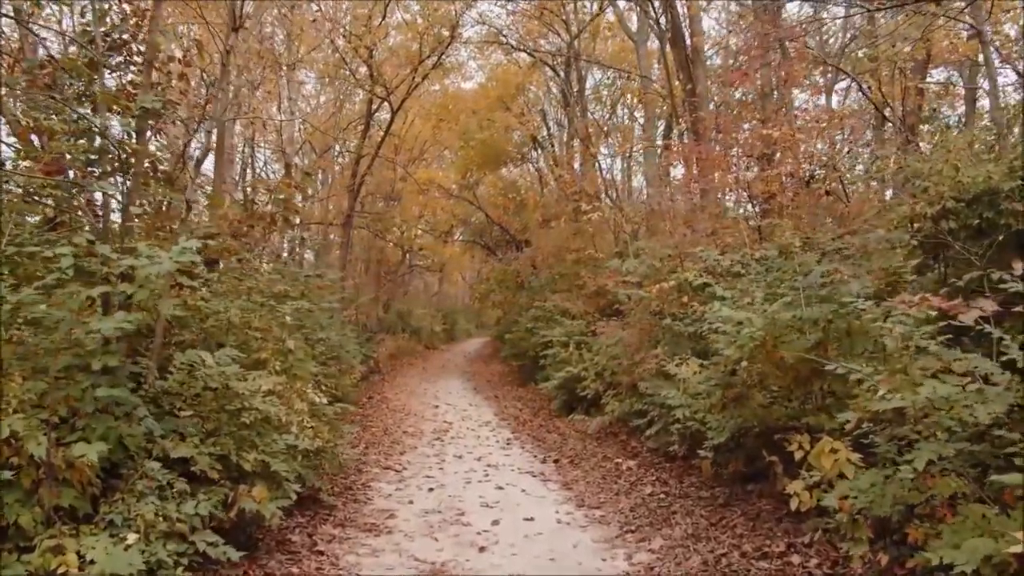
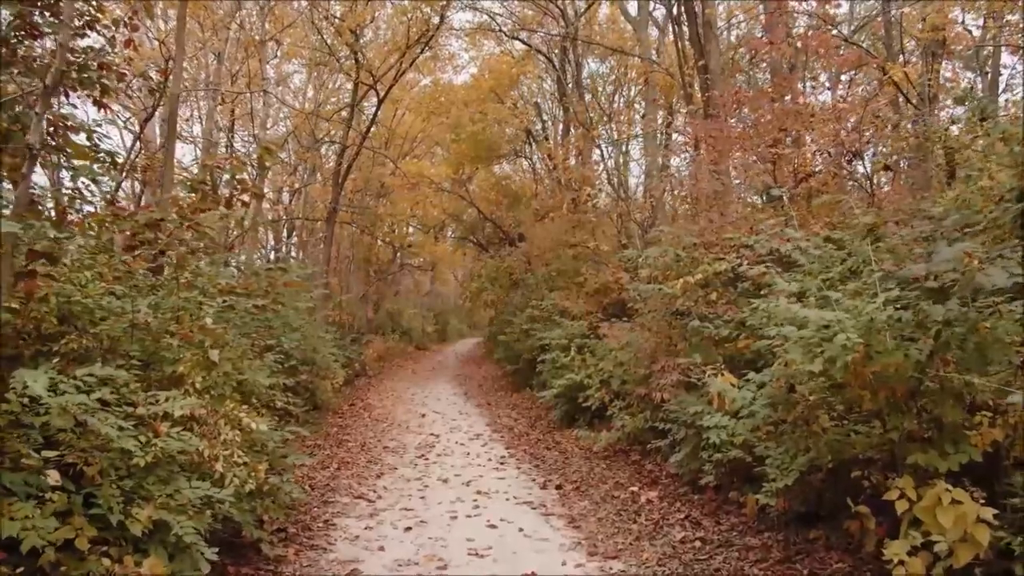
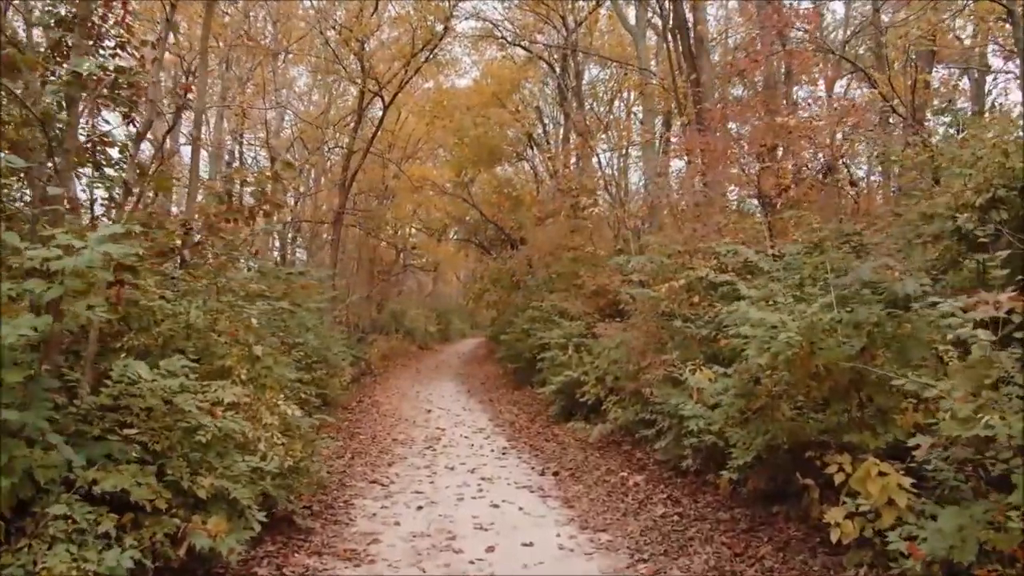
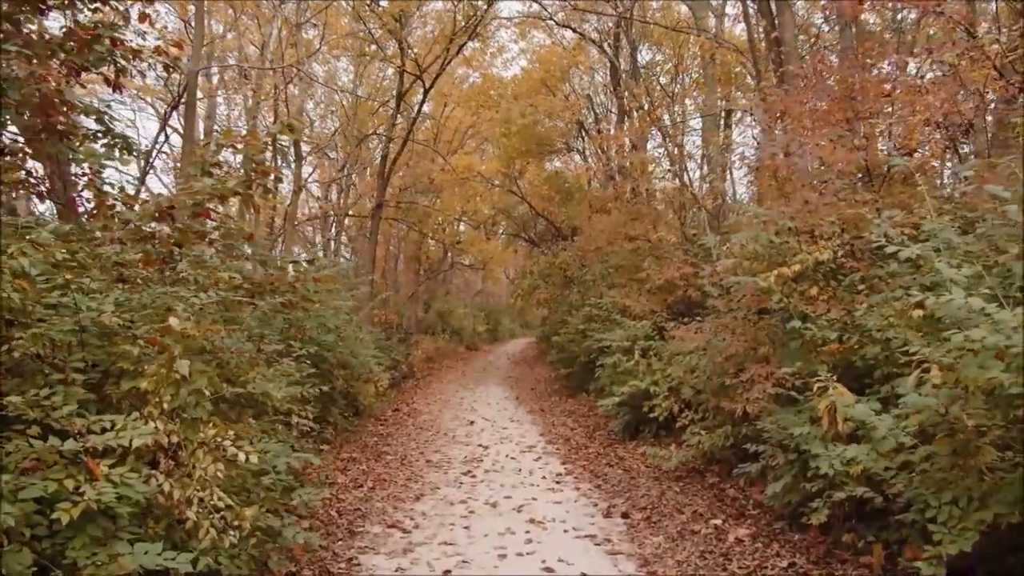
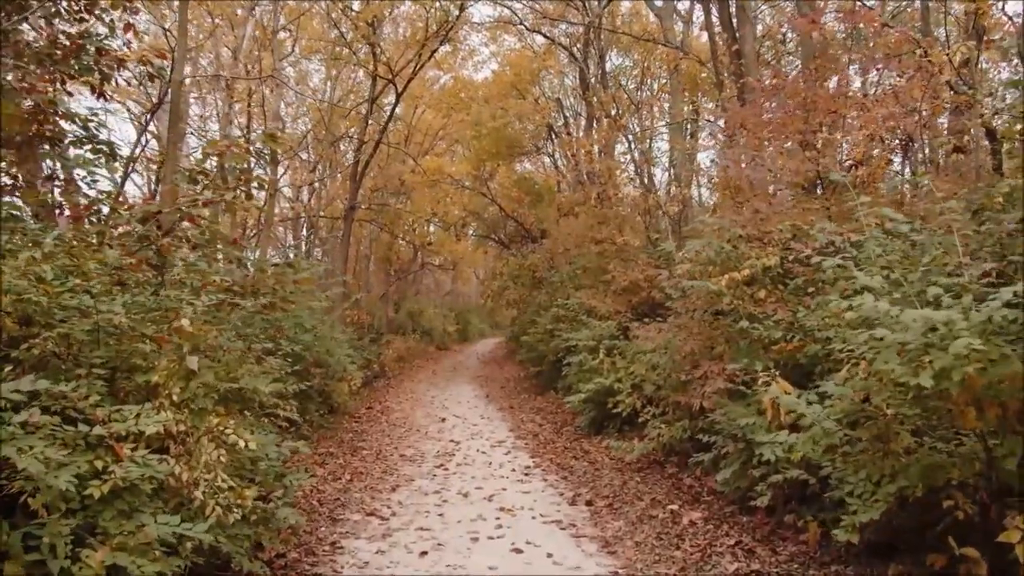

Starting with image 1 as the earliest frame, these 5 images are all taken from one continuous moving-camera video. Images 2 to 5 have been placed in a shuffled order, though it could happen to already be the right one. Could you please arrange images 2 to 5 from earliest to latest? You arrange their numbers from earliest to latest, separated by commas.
3, 2, 5, 4
